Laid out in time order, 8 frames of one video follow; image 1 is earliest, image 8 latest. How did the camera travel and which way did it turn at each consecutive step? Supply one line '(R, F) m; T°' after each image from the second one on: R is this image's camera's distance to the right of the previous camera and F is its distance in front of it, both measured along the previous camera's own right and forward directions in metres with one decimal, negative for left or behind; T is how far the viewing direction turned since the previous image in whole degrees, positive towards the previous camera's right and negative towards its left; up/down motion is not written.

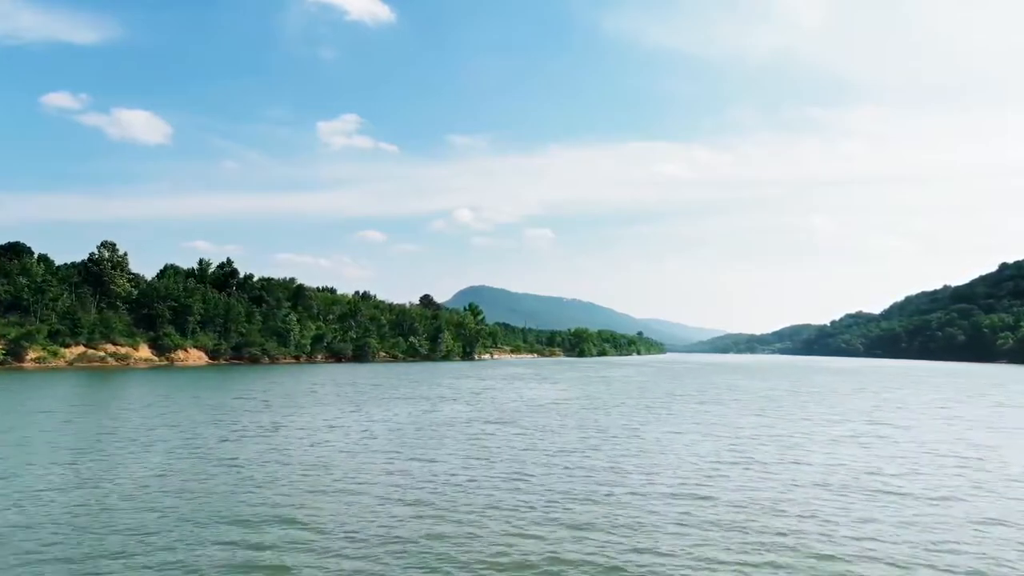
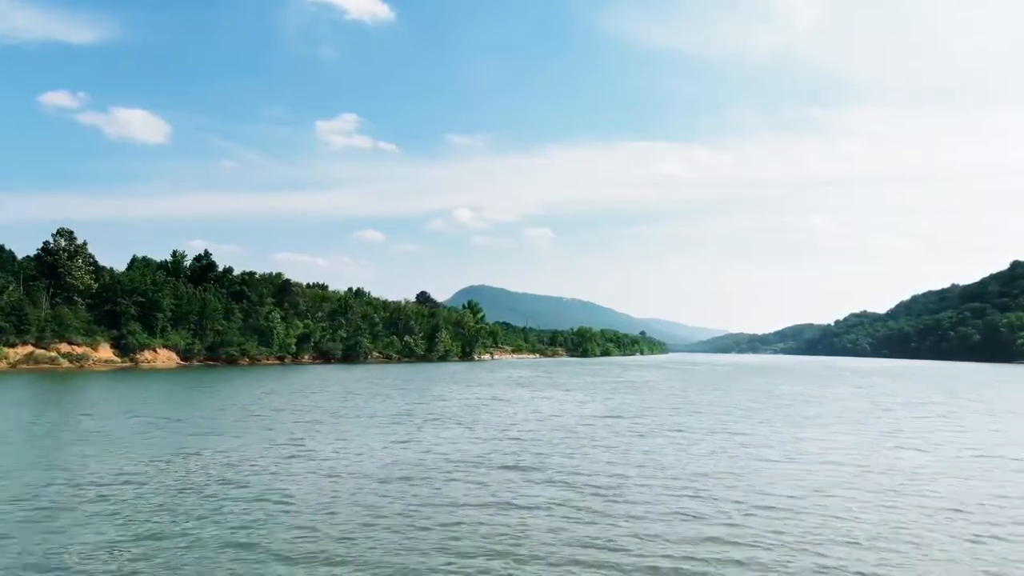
(-0.4, +7.6) m; 0°
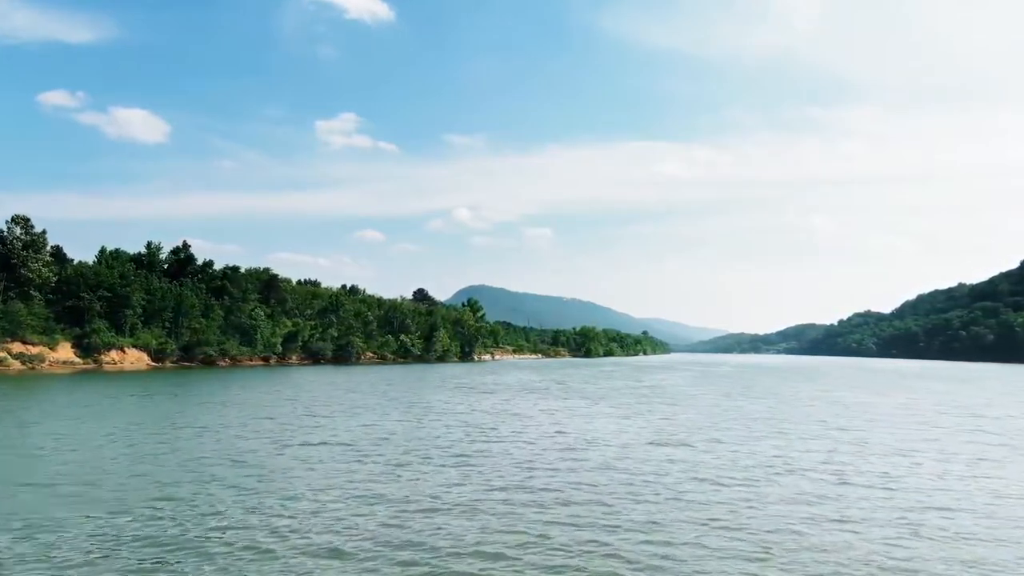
(-0.4, +6.4) m; 0°
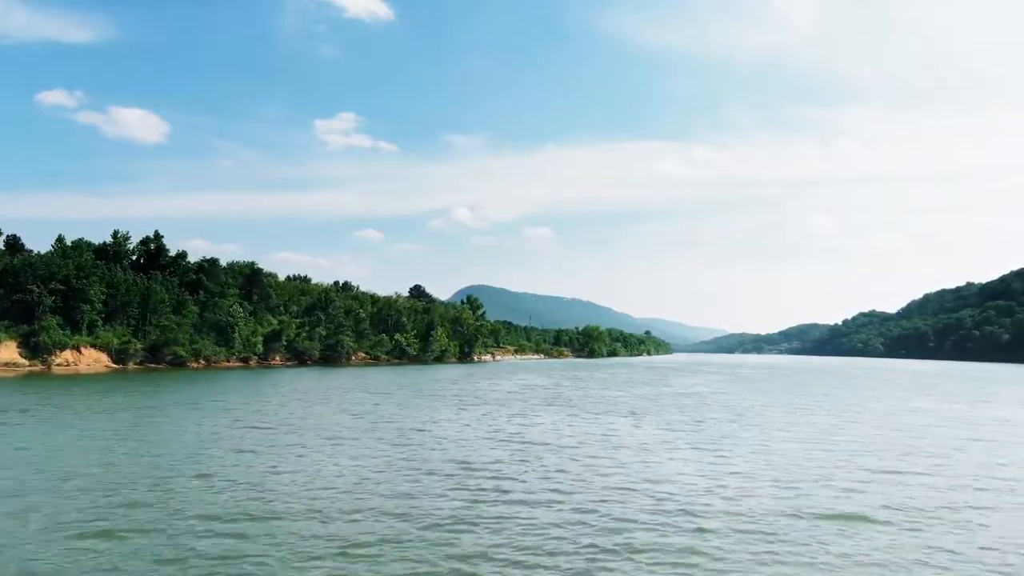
(-0.4, +7.1) m; 0°
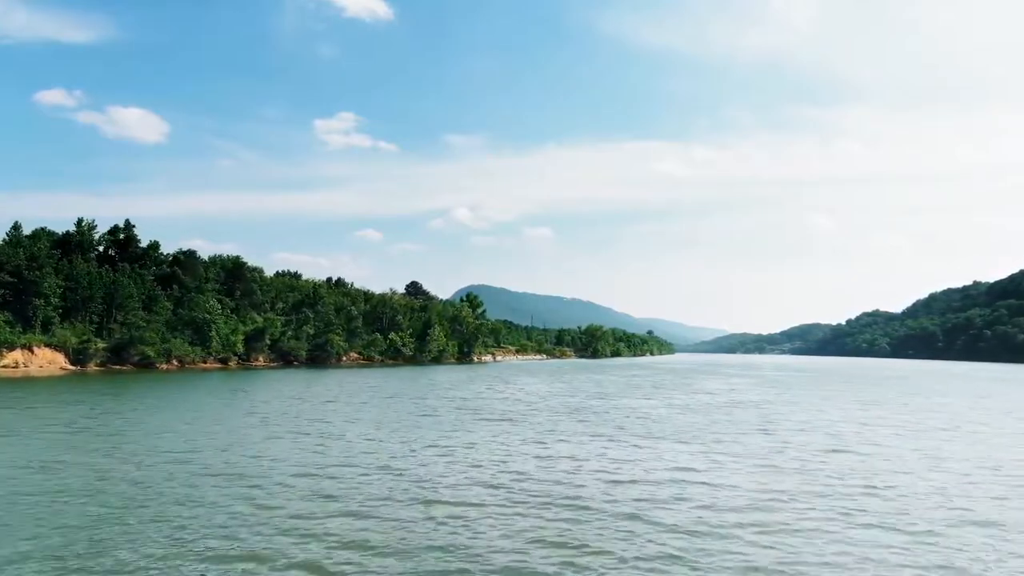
(-0.3, +6.1) m; 0°
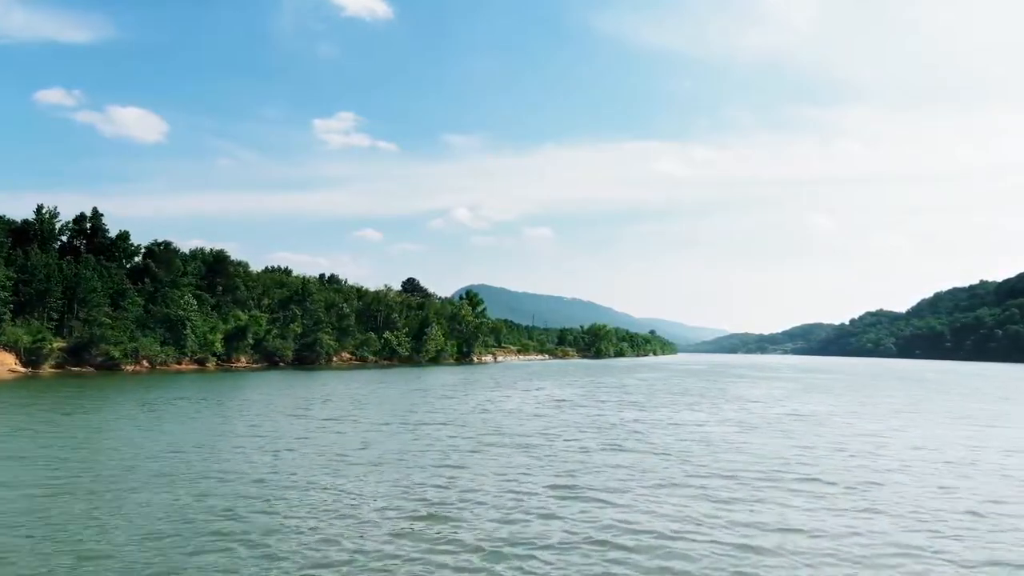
(-0.3, +5.6) m; 0°
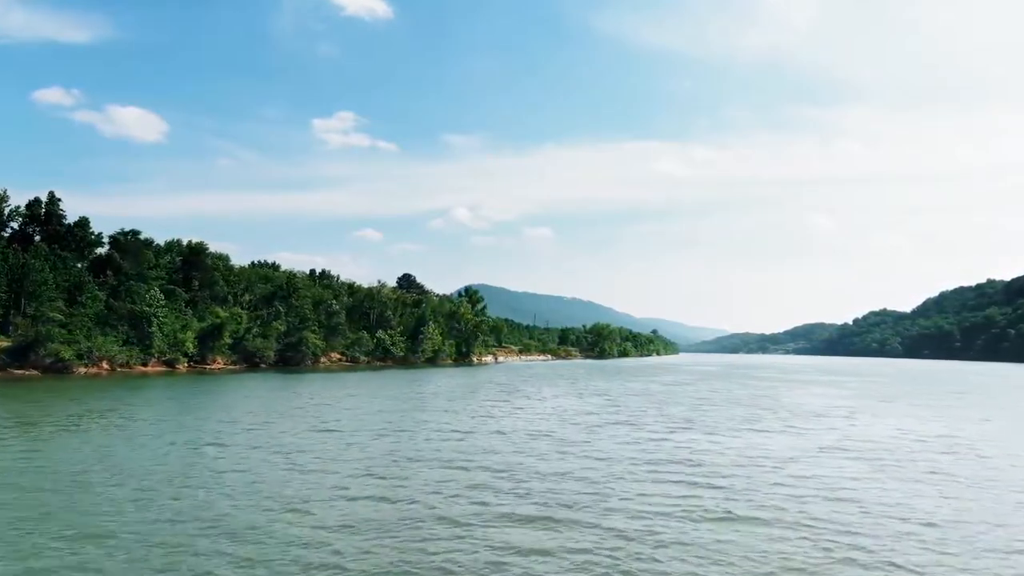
(-0.3, +6.0) m; 0°
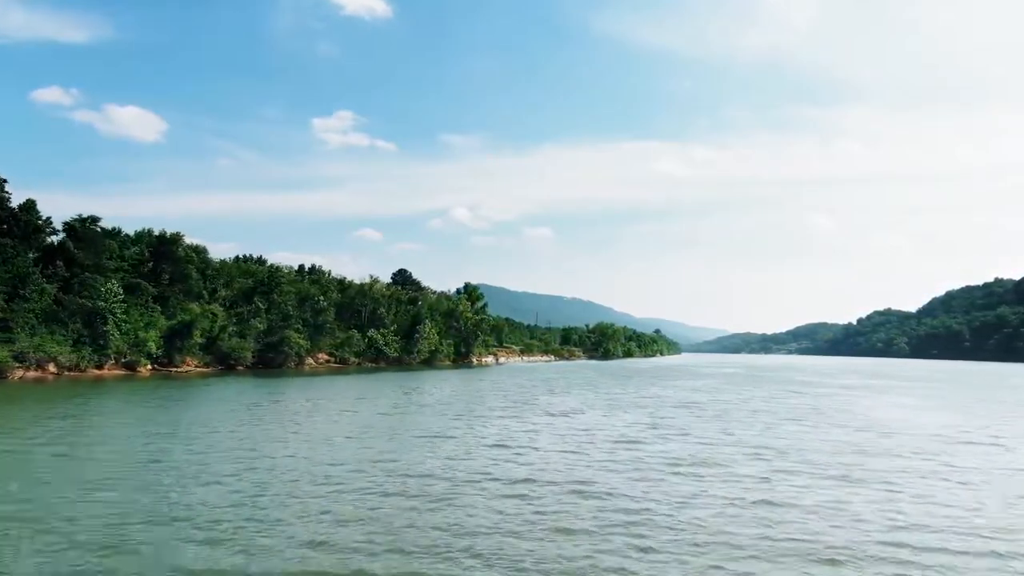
(-0.4, +6.3) m; 0°
